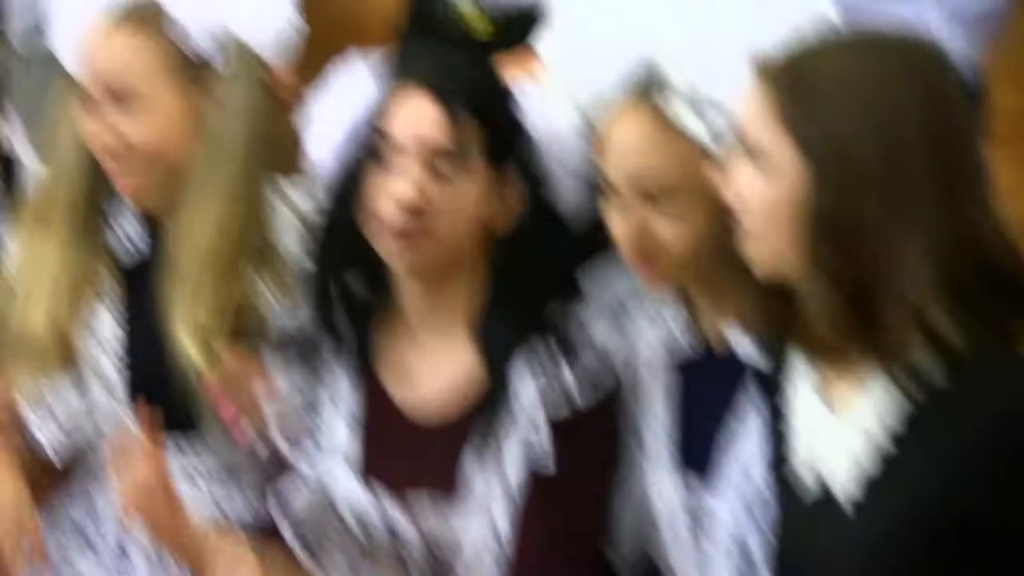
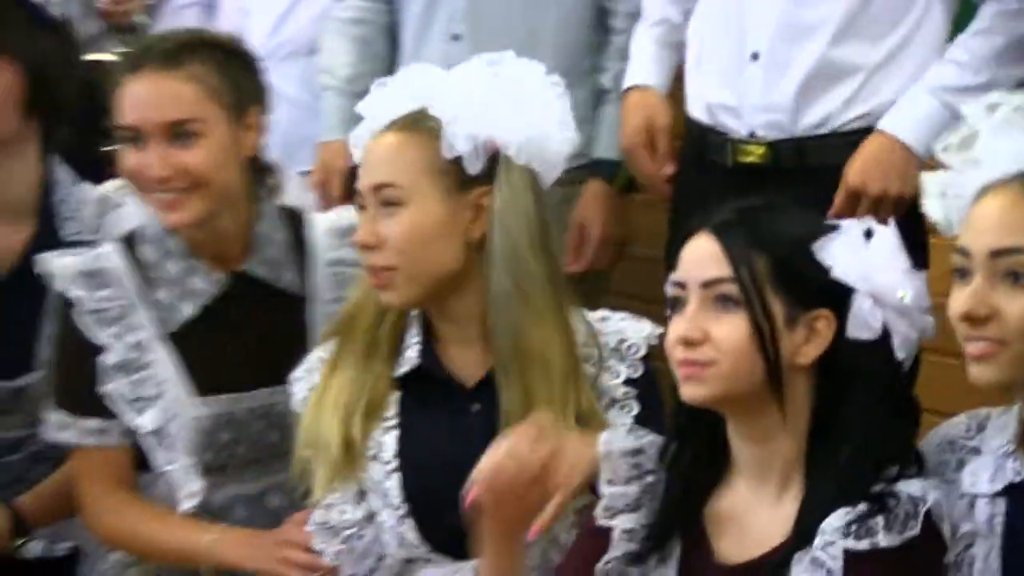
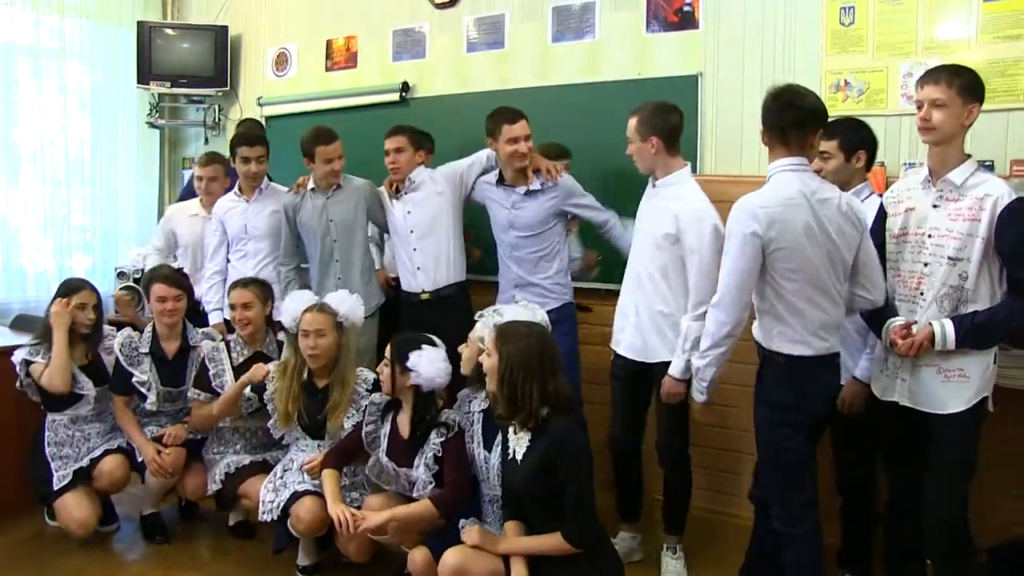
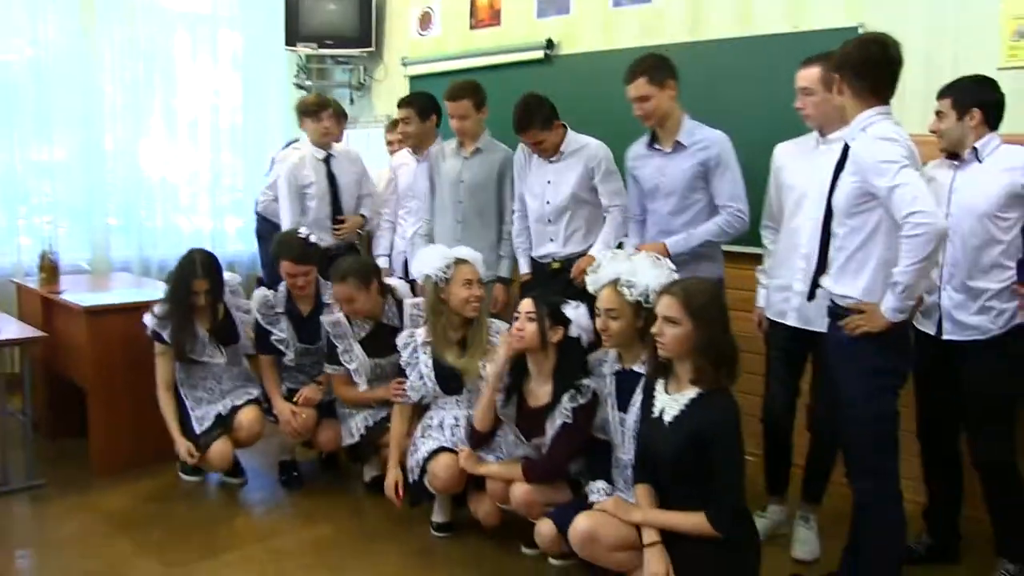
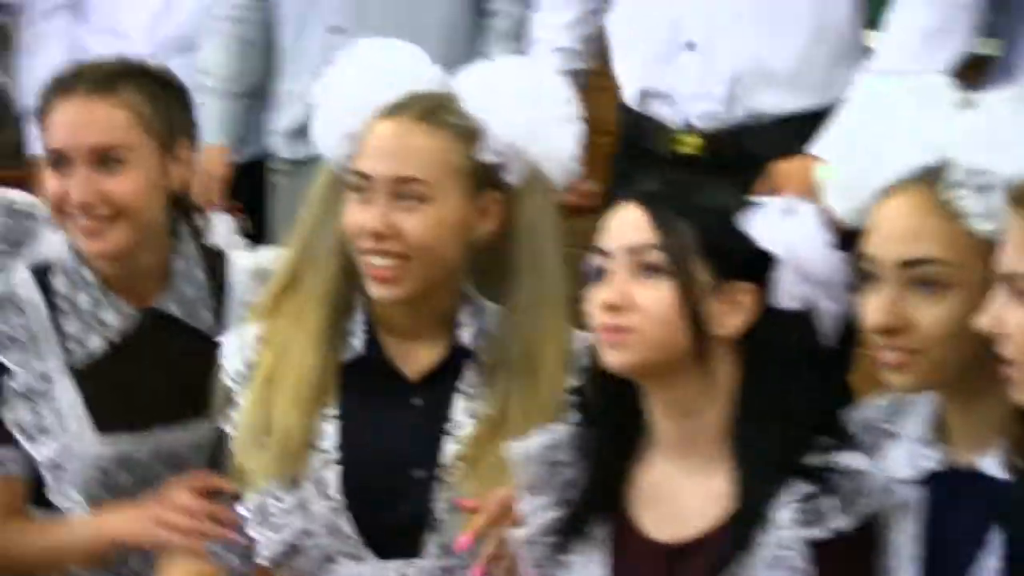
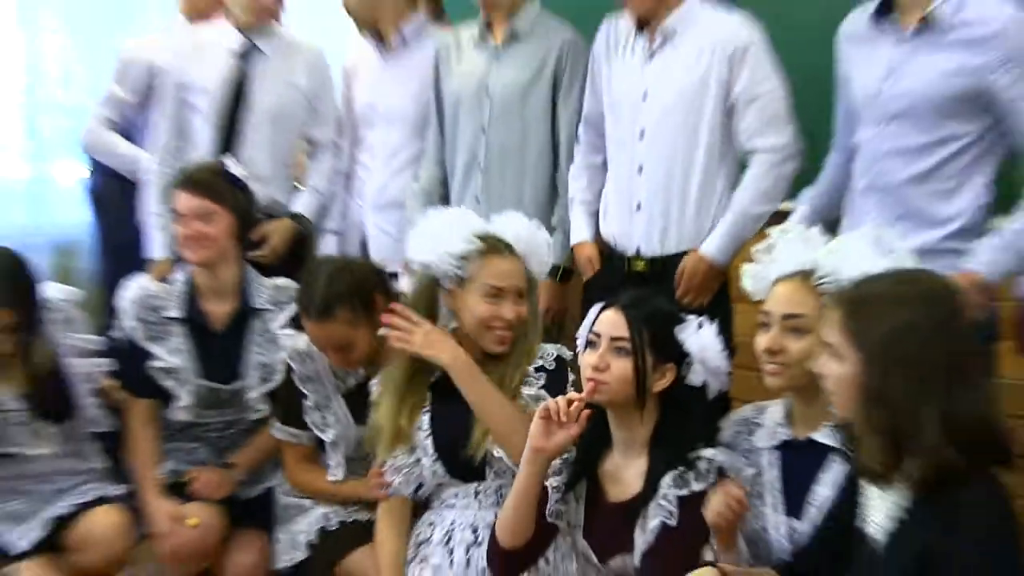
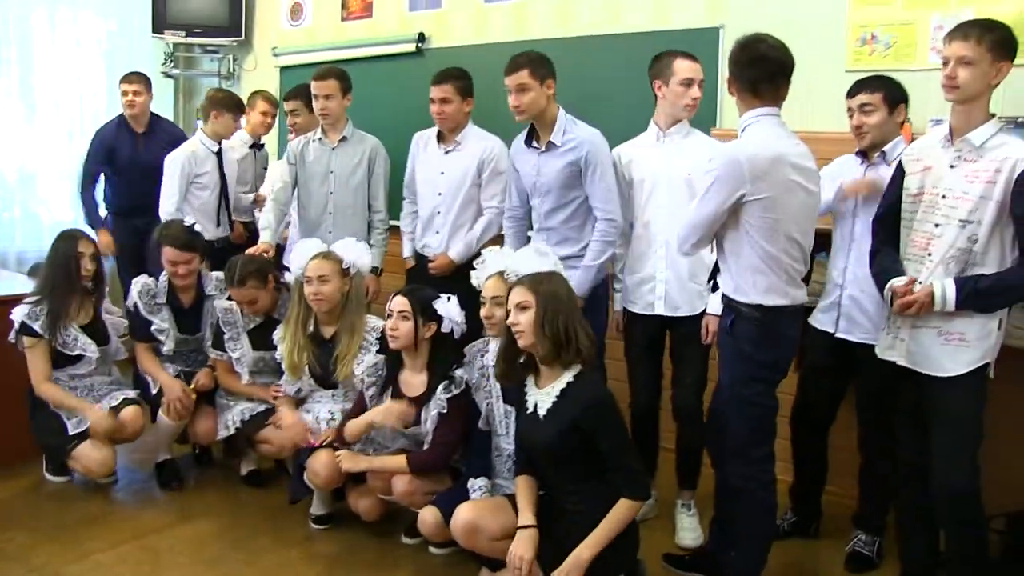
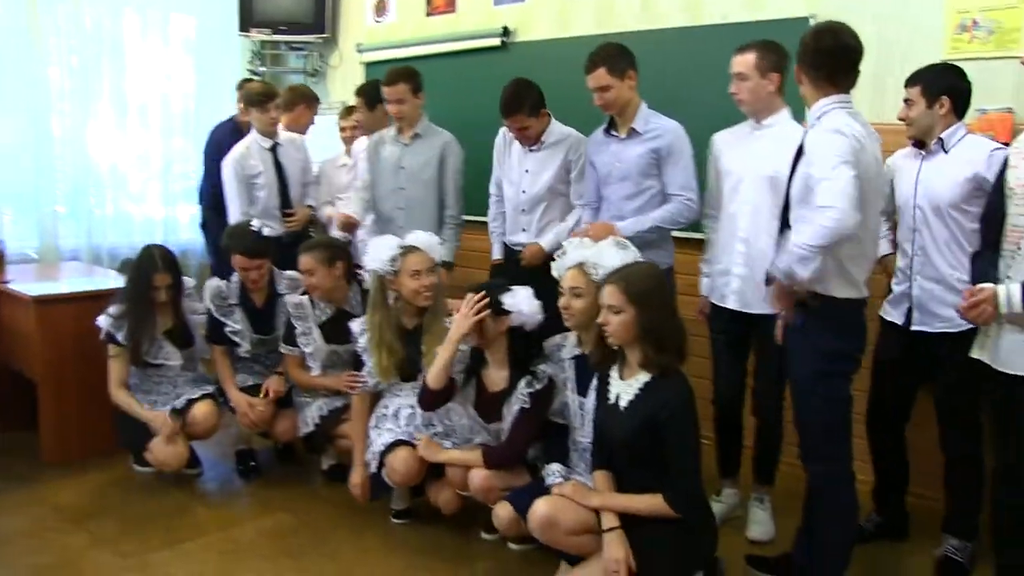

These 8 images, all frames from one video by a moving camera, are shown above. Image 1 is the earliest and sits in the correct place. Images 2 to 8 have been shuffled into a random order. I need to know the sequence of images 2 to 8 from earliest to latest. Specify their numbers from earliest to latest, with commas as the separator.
5, 2, 6, 4, 8, 7, 3
